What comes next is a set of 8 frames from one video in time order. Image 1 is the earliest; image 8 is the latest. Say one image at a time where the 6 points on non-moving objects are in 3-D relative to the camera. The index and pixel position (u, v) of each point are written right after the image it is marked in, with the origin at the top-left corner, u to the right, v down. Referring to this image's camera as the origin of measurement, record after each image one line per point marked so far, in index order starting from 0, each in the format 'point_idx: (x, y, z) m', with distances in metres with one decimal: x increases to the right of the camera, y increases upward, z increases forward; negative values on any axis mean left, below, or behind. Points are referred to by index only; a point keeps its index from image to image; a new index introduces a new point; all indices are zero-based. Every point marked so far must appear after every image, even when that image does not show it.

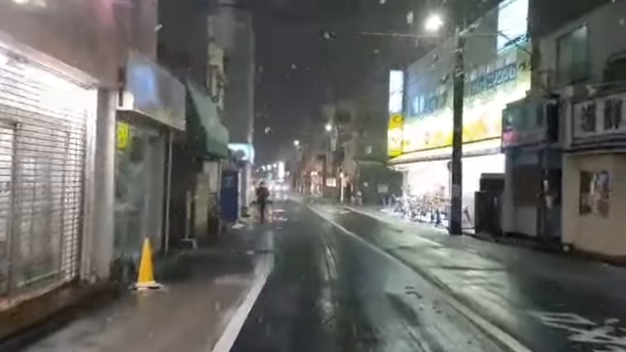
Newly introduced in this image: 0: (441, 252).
0: (+4.0, -2.4, +19.4) m
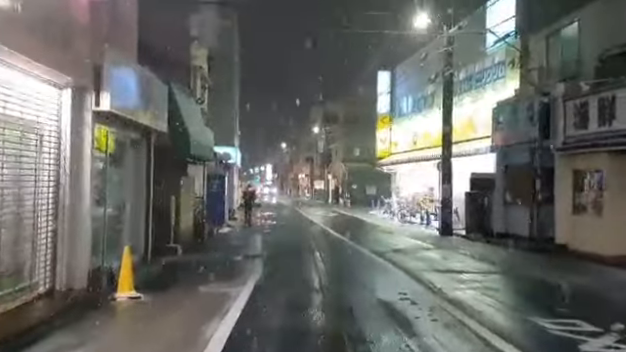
0: (+3.7, -2.4, +19.0) m
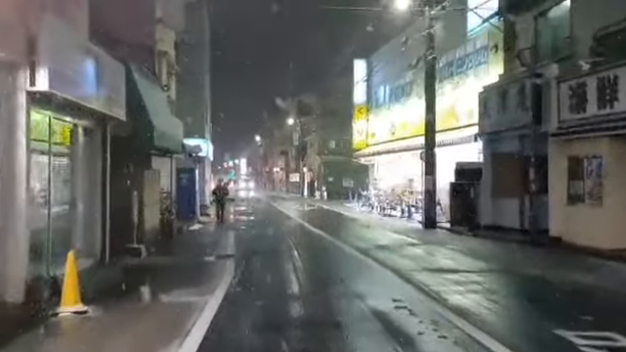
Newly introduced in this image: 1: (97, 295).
0: (+3.0, -2.1, +17.6) m
1: (-3.8, -2.1, +10.9) m
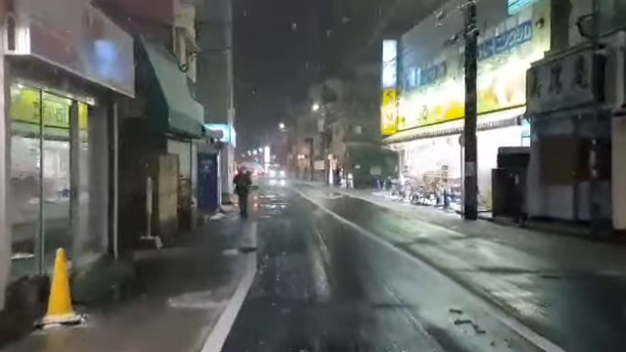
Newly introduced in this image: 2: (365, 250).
0: (+3.8, -1.7, +15.8) m
1: (-3.3, -1.8, +9.3) m
2: (+1.2, -1.7, +14.6) m
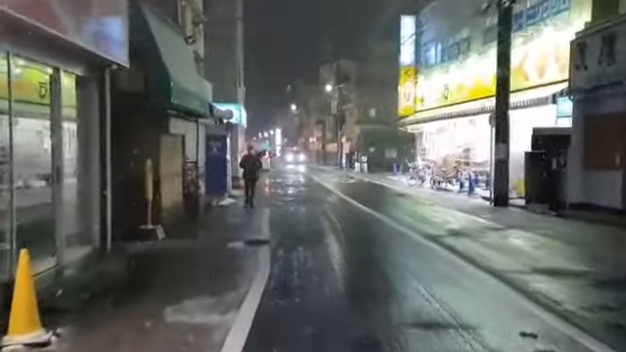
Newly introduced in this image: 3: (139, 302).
0: (+4.3, -1.3, +14.0) m
1: (-2.9, -1.6, +7.7) m
2: (+1.6, -1.4, +12.9) m
3: (-2.3, -1.6, +8.0) m
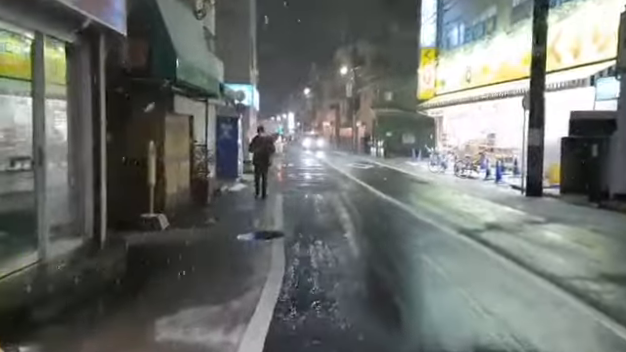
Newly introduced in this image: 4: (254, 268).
0: (+4.7, -1.1, +12.5) m
1: (-2.7, -1.4, +6.4) m
2: (+2.0, -1.1, +11.4) m
3: (-2.0, -1.4, +6.6) m
4: (-0.9, -1.3, +8.9) m
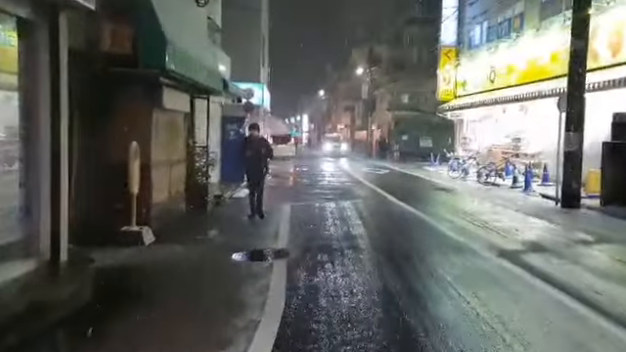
0: (+4.8, -1.3, +10.6) m
1: (-2.7, -1.5, +4.6) m
2: (+2.1, -1.3, +9.6) m
3: (-2.0, -1.5, +4.8) m
4: (-0.8, -1.4, +7.1) m
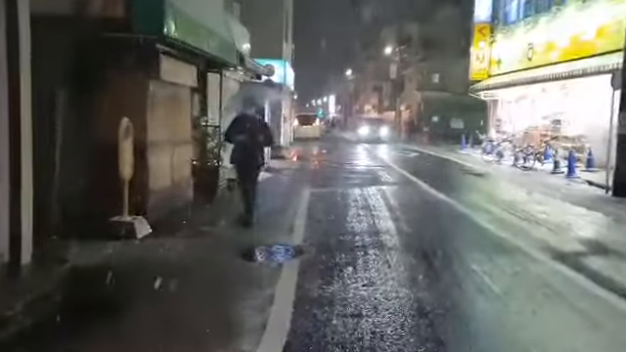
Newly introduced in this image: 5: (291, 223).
0: (+5.1, -1.1, +8.8) m
1: (-2.6, -1.4, +3.2) m
2: (+2.4, -1.1, +7.9) m
3: (-1.9, -1.5, +3.4) m
4: (-0.7, -1.3, +5.6) m
5: (-0.4, -0.8, +11.0) m
